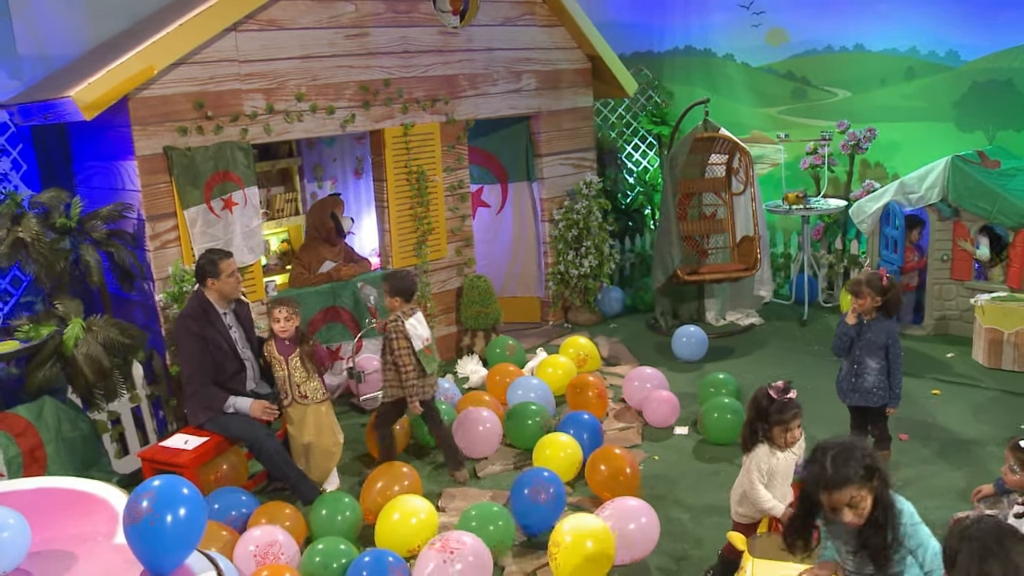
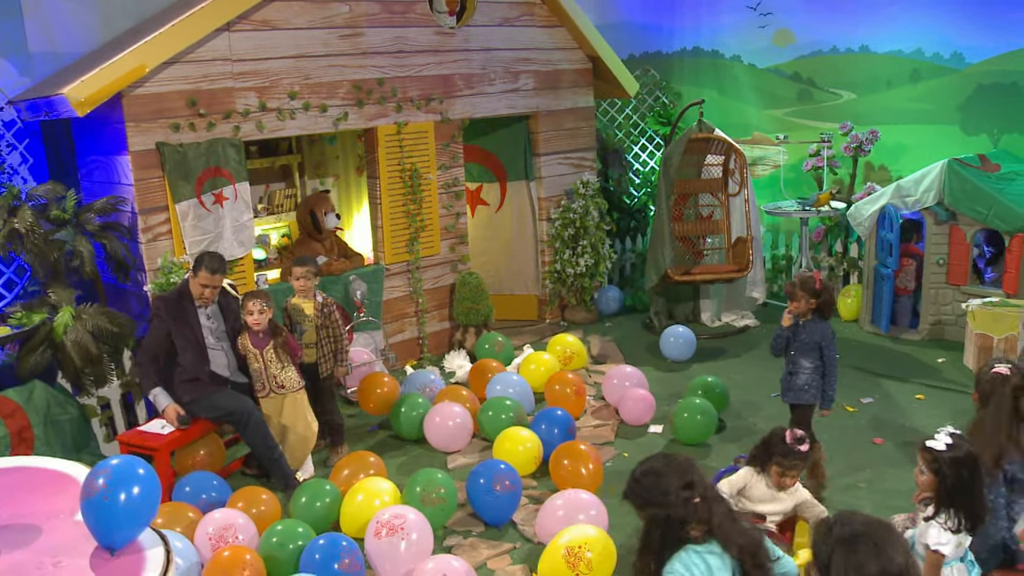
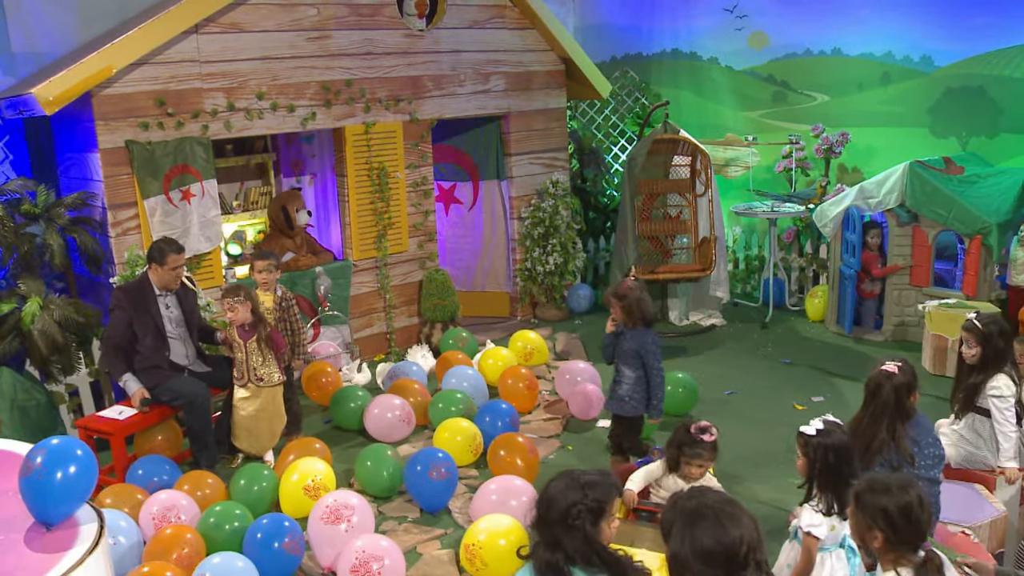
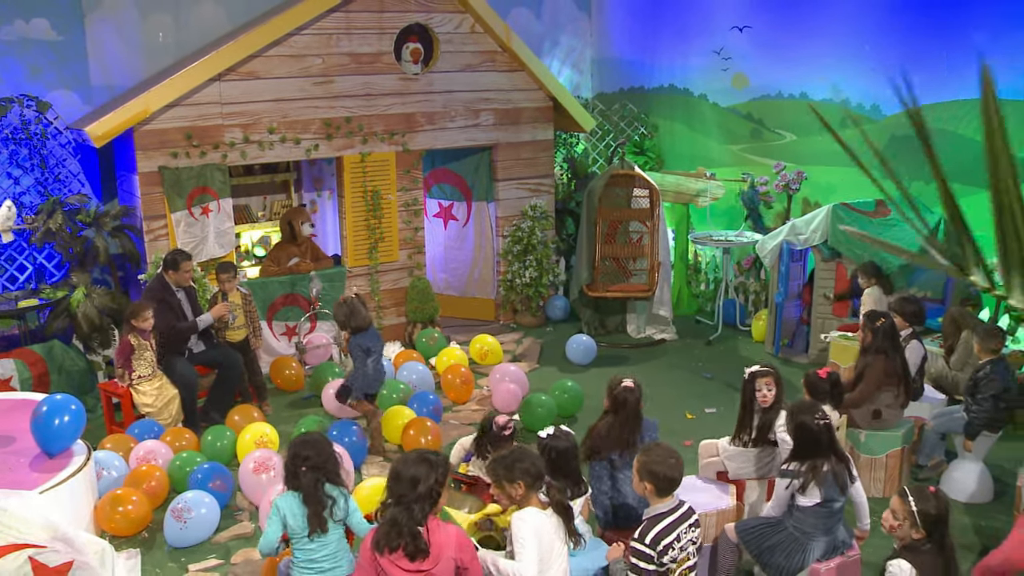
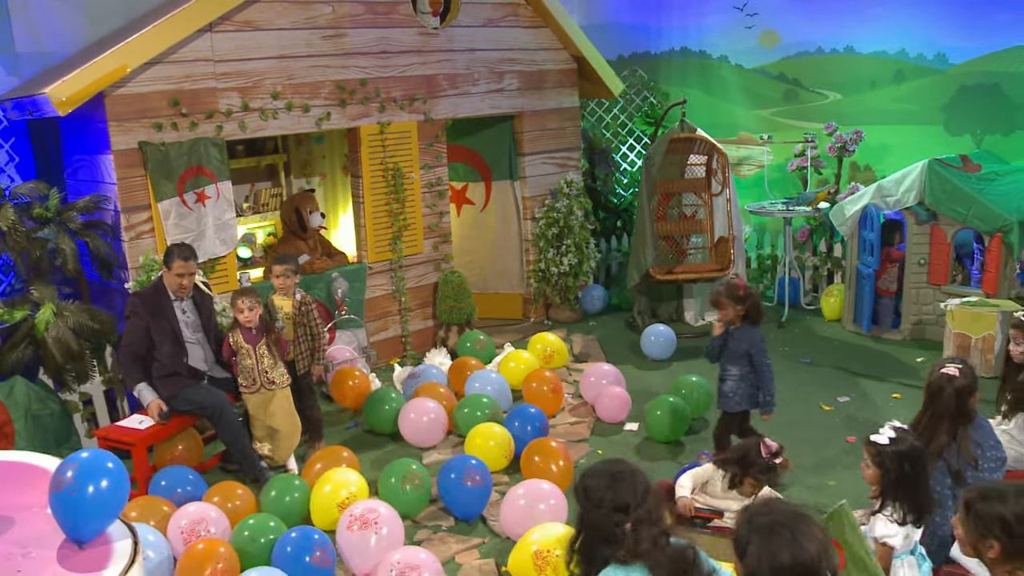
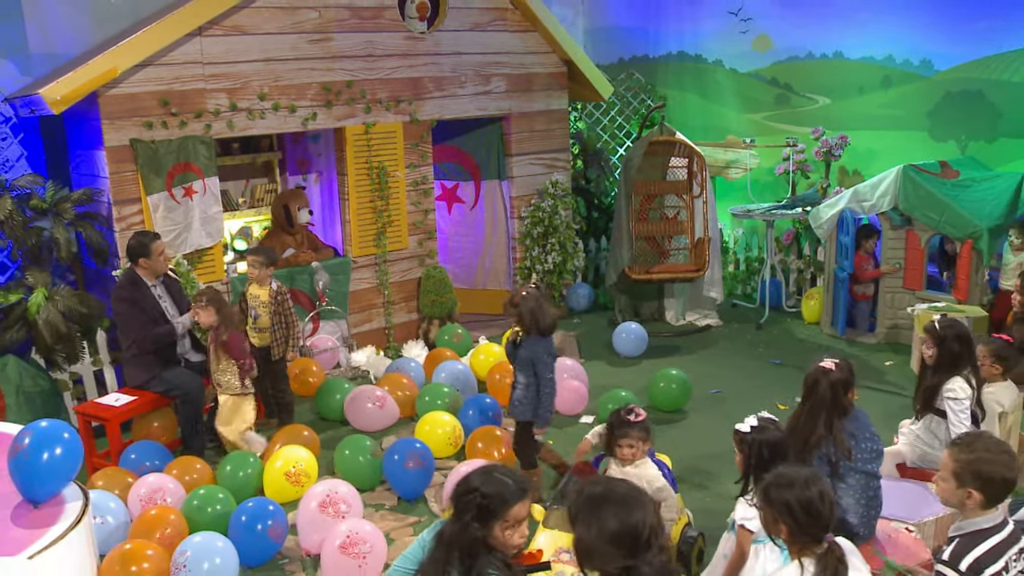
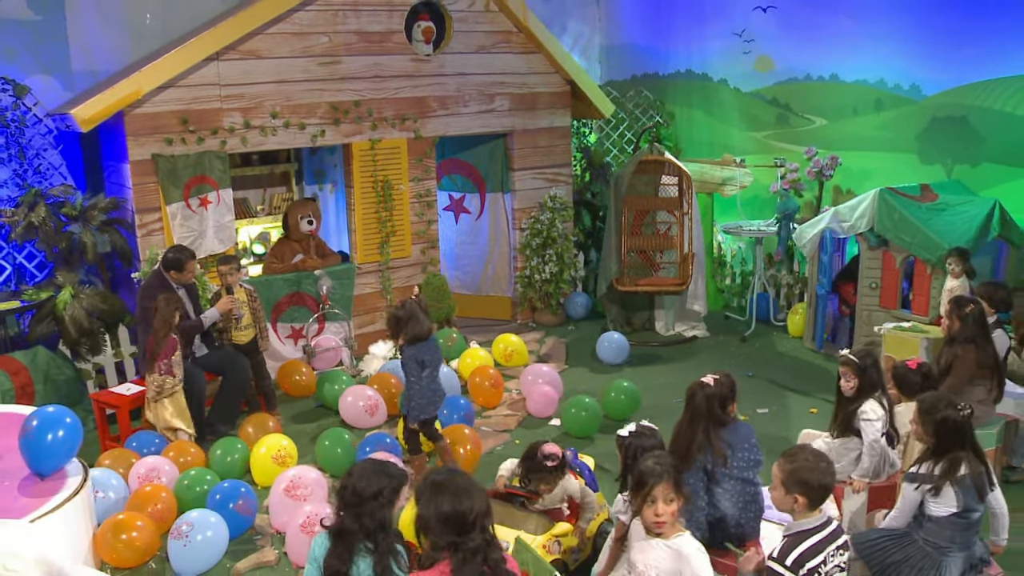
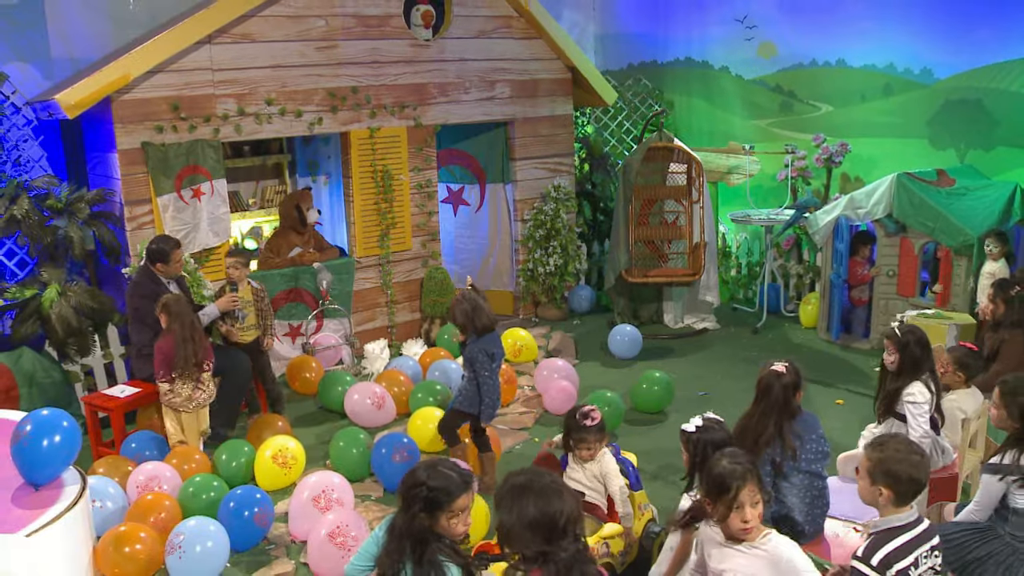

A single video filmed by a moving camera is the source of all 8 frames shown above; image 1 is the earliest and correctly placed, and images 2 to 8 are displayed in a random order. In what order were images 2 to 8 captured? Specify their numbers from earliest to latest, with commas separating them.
2, 5, 3, 6, 8, 7, 4
